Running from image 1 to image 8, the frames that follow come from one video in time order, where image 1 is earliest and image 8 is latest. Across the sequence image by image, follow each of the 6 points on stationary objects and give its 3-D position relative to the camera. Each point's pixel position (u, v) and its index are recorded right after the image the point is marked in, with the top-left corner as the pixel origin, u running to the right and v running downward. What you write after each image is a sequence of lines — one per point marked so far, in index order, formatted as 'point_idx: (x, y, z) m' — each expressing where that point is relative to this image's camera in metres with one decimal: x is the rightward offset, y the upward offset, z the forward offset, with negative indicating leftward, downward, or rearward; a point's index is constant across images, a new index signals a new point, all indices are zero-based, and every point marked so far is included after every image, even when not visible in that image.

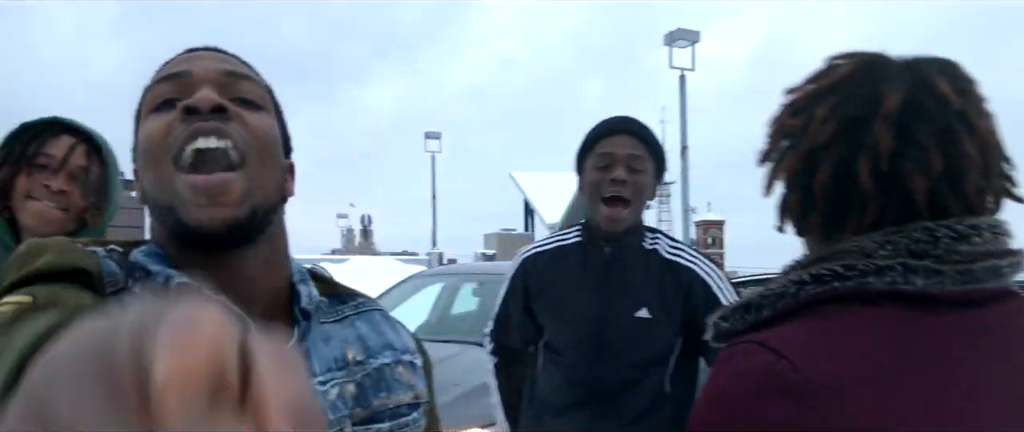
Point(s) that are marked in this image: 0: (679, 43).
0: (+4.0, +4.1, +17.1) m
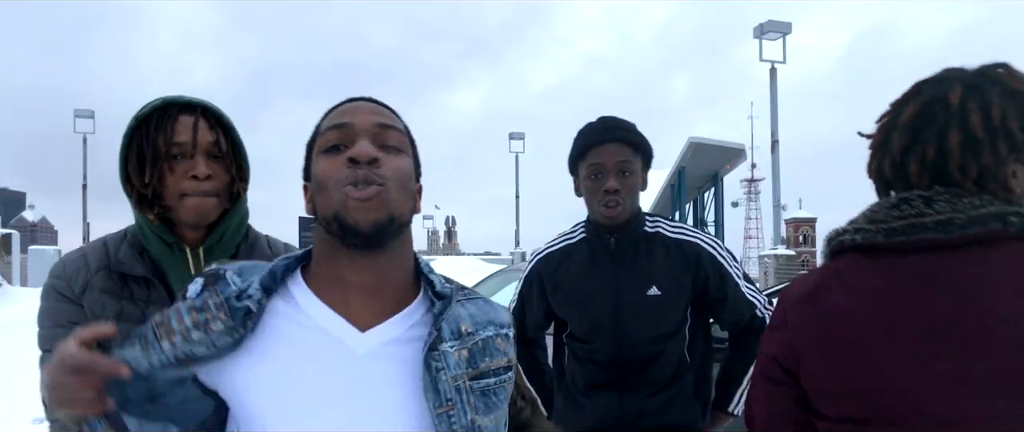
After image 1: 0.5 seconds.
0: (+5.9, +4.2, +16.5) m
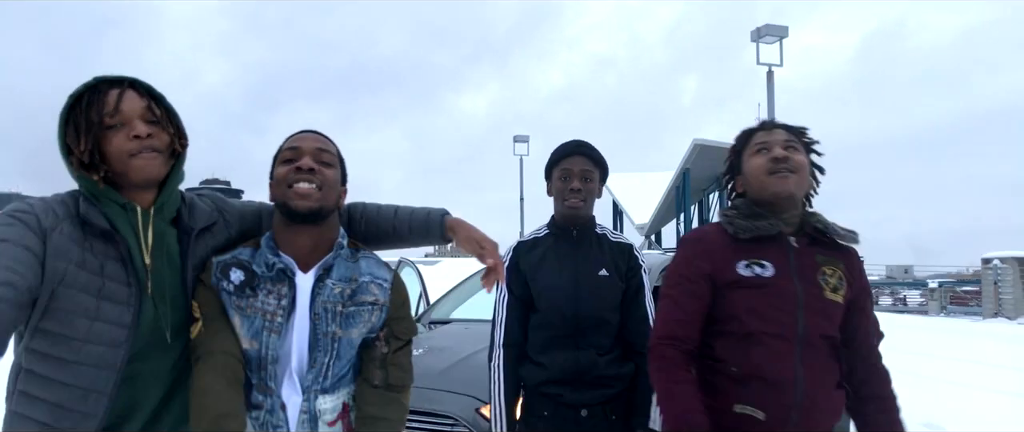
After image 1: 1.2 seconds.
0: (+5.9, +4.2, +16.7) m
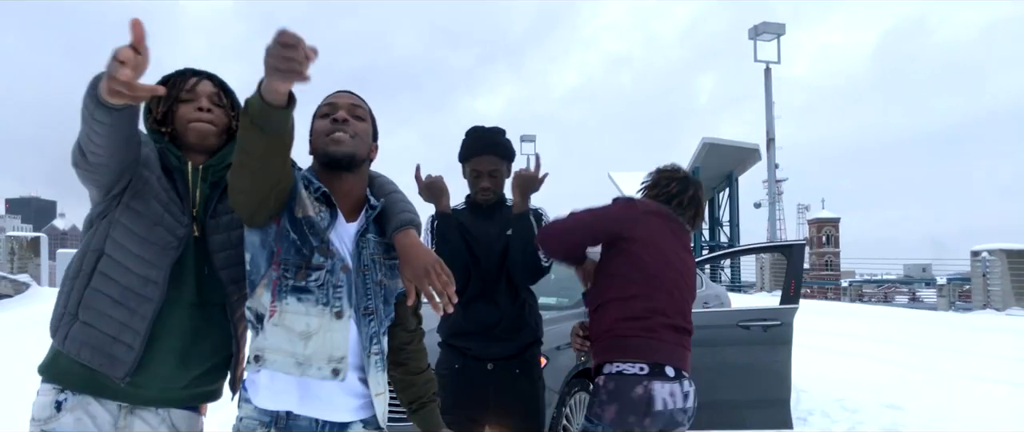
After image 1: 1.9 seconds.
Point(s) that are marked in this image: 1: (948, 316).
0: (+5.9, +4.2, +16.9) m
1: (+6.6, -1.5, +10.9) m
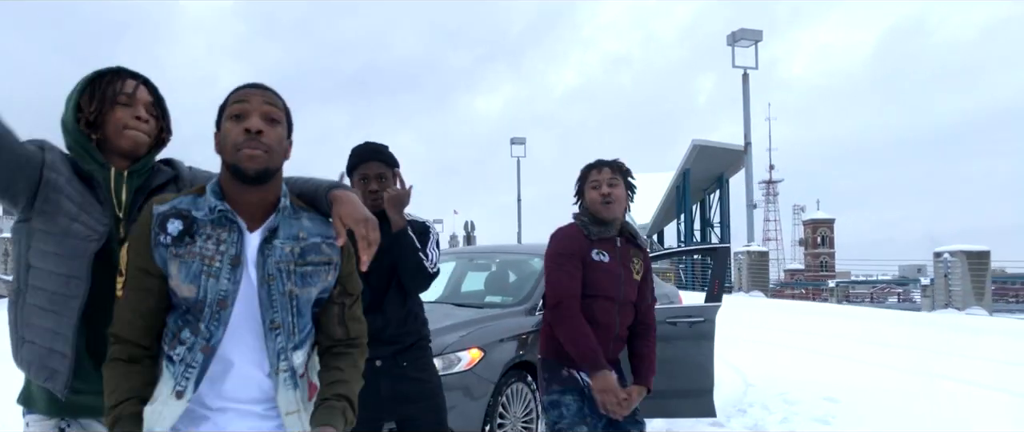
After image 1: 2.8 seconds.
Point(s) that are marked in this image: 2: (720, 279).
0: (+5.6, +4.2, +17.3) m
1: (+6.3, -1.5, +11.3) m
2: (+1.3, -0.4, +4.6) m
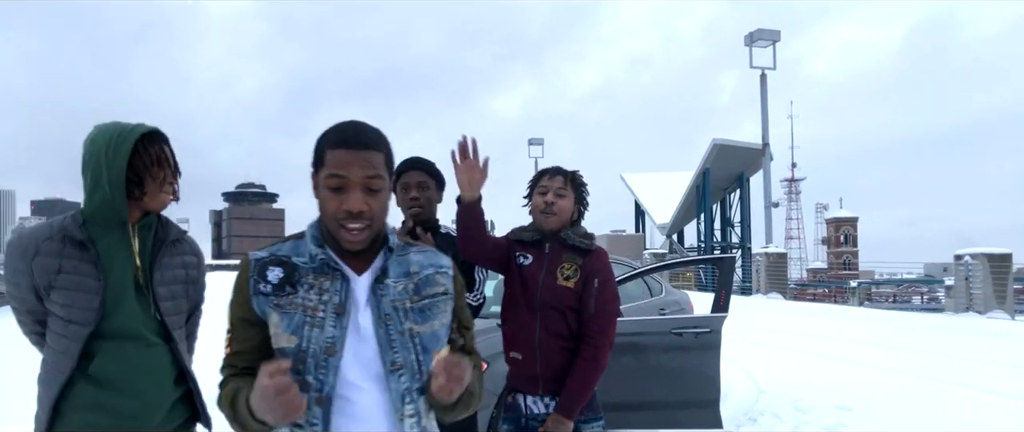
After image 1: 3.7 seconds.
0: (+5.9, +4.2, +17.1) m
1: (+6.5, -1.6, +11.1) m
2: (+1.4, -0.5, +4.5) m
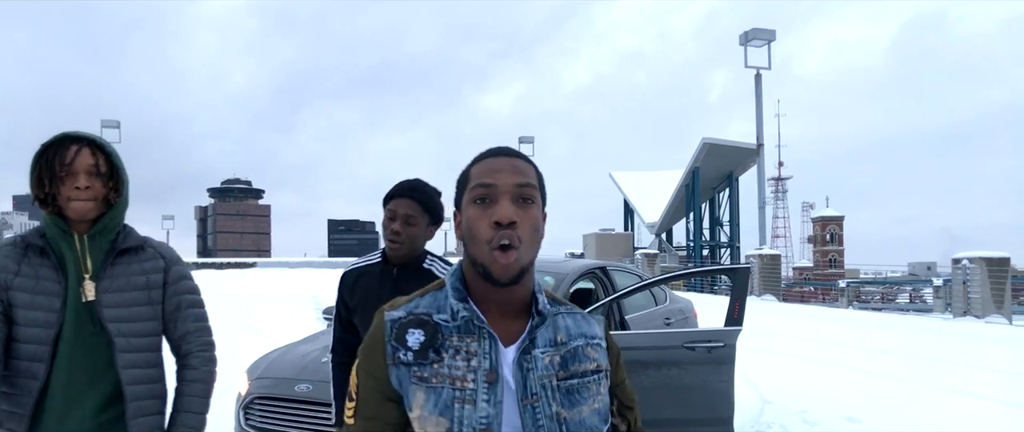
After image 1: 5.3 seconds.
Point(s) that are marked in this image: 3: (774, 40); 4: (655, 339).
0: (+5.8, +4.1, +17.0) m
1: (+6.4, -1.6, +11.0) m
2: (+1.4, -0.5, +4.3) m
3: (+6.1, +4.1, +16.5) m
4: (+0.9, -0.7, +4.2) m
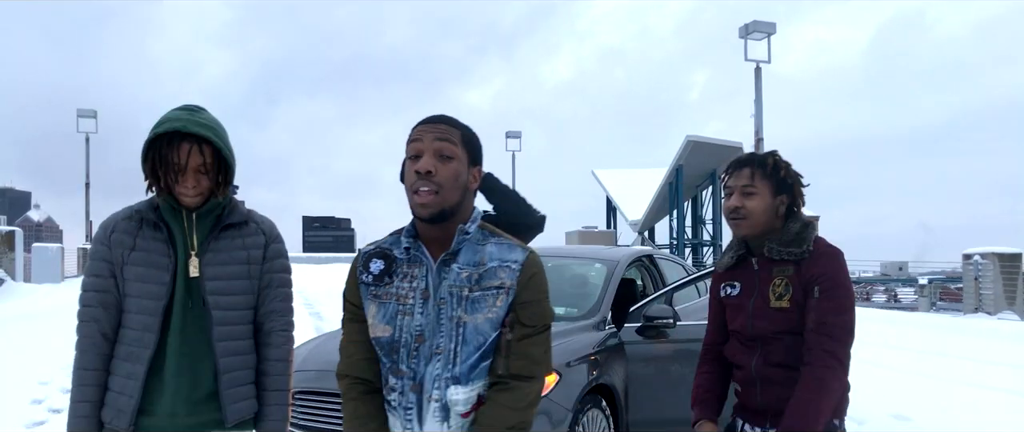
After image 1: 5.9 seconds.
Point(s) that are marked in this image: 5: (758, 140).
0: (+5.7, +4.2, +16.8) m
1: (+6.5, -1.5, +10.8) m
2: (+1.7, -0.4, +4.0) m
3: (+6.0, +4.2, +16.3) m
4: (+1.2, -0.6, +3.9) m
5: (+5.8, +1.8, +16.8) m
